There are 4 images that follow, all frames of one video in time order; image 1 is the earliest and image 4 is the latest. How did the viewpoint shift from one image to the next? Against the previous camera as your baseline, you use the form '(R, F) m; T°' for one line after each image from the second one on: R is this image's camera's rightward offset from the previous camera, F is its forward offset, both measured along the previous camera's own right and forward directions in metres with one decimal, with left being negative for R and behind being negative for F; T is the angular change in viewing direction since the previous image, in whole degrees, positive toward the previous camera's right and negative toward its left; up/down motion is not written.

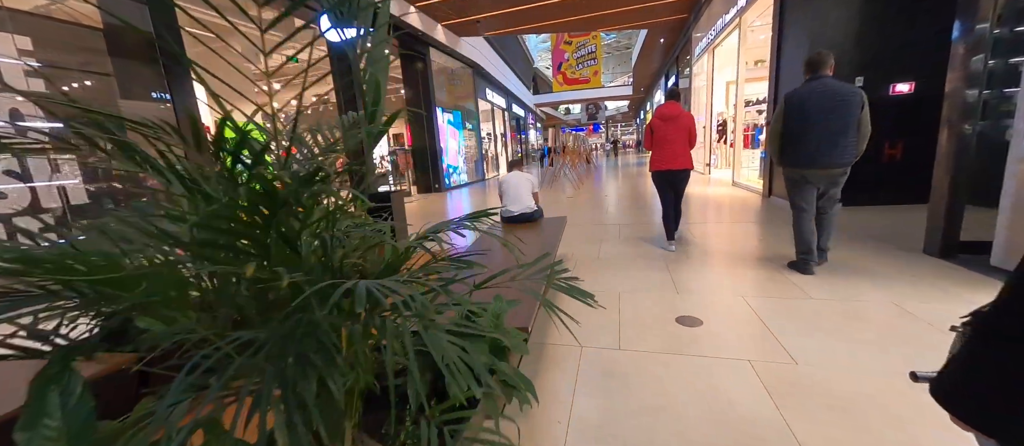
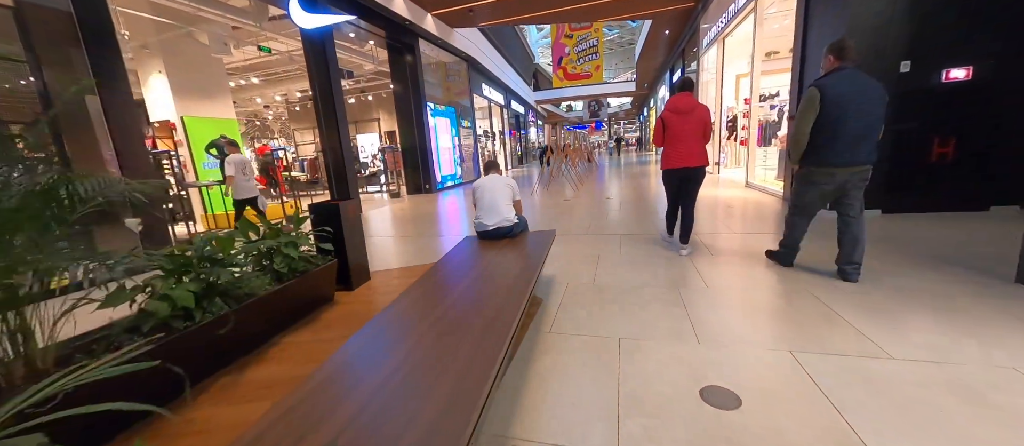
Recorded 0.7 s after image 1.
(+0.2, +0.5) m; 0°
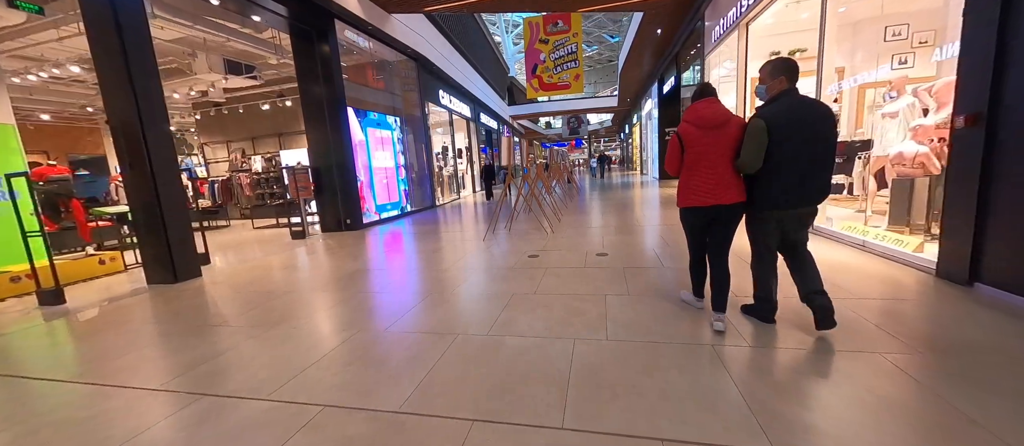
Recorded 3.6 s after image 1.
(+0.5, +2.2) m; +3°
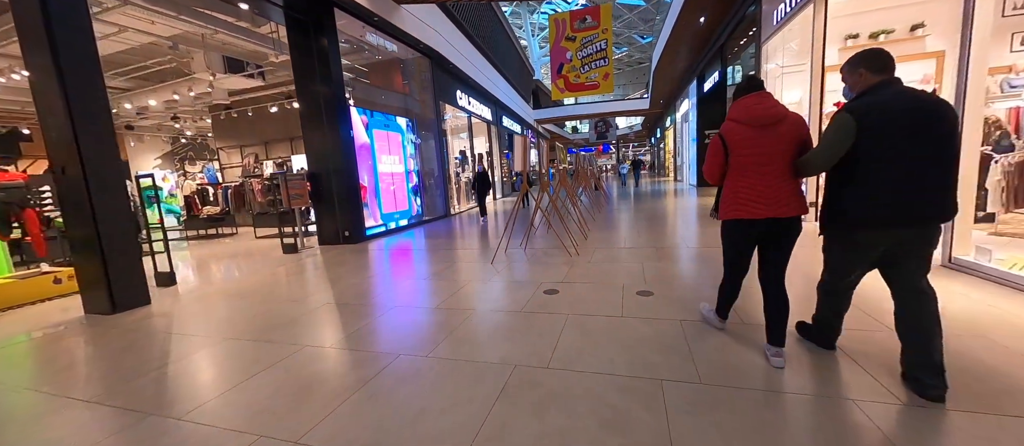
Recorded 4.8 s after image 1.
(+0.1, +0.9) m; -4°
